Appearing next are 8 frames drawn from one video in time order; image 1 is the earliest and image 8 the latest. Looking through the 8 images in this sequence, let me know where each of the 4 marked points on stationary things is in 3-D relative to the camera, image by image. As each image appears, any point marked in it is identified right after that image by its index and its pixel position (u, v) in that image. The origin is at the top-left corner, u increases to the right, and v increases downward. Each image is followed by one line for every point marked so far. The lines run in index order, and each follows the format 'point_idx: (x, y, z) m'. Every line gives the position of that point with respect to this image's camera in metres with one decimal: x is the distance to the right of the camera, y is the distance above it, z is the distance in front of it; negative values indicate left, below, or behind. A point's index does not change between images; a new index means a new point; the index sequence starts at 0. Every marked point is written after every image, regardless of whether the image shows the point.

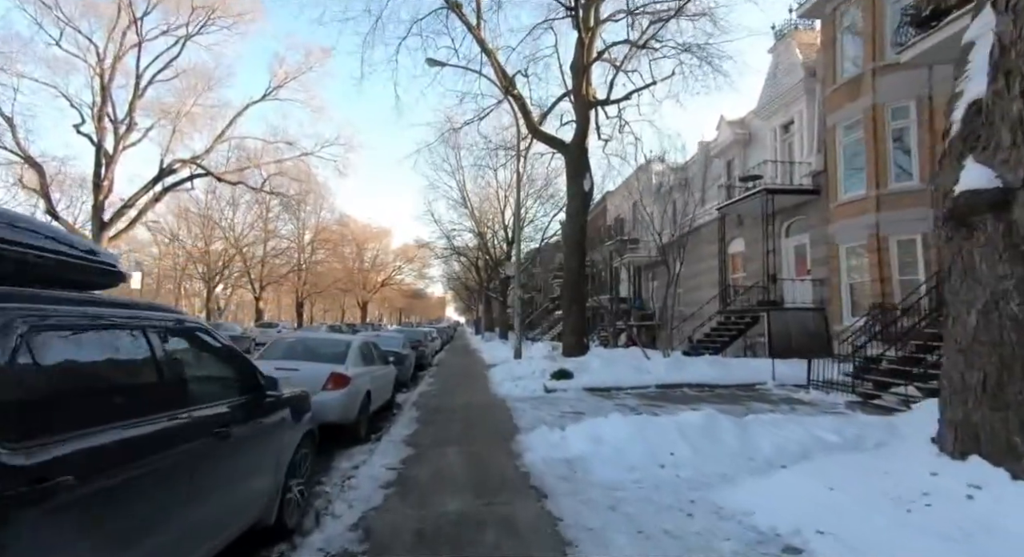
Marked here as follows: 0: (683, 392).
0: (+4.0, -2.7, +12.0) m
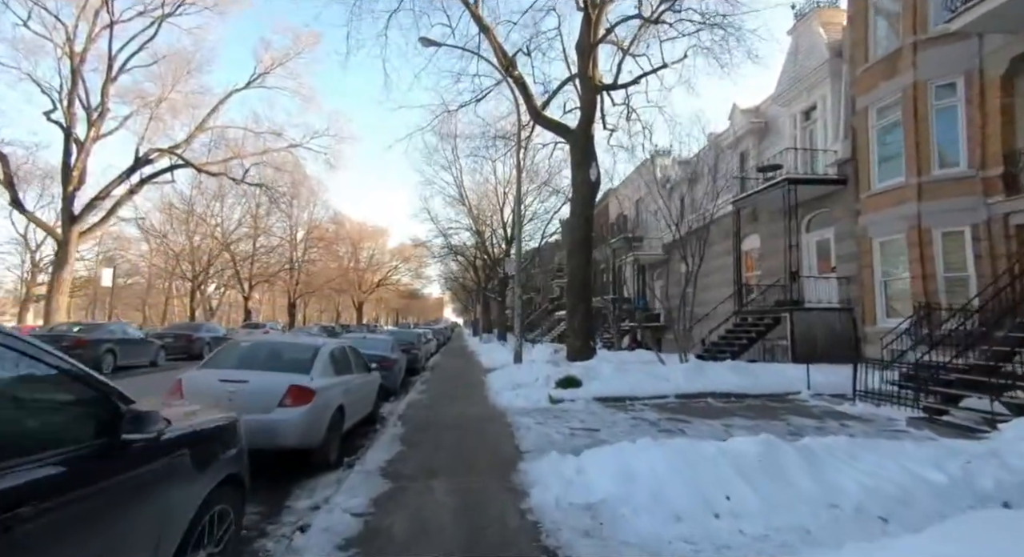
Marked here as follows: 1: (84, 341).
0: (+4.0, -2.6, +10.5) m
1: (-12.7, -1.9, +15.3) m
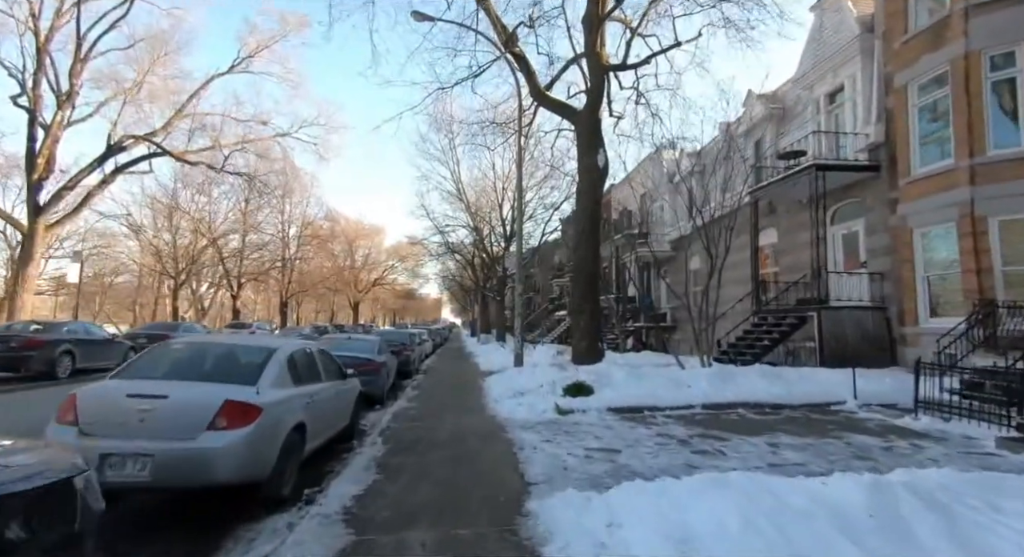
0: (+4.0, -2.5, +9.1) m
1: (-12.7, -1.7, +13.8) m
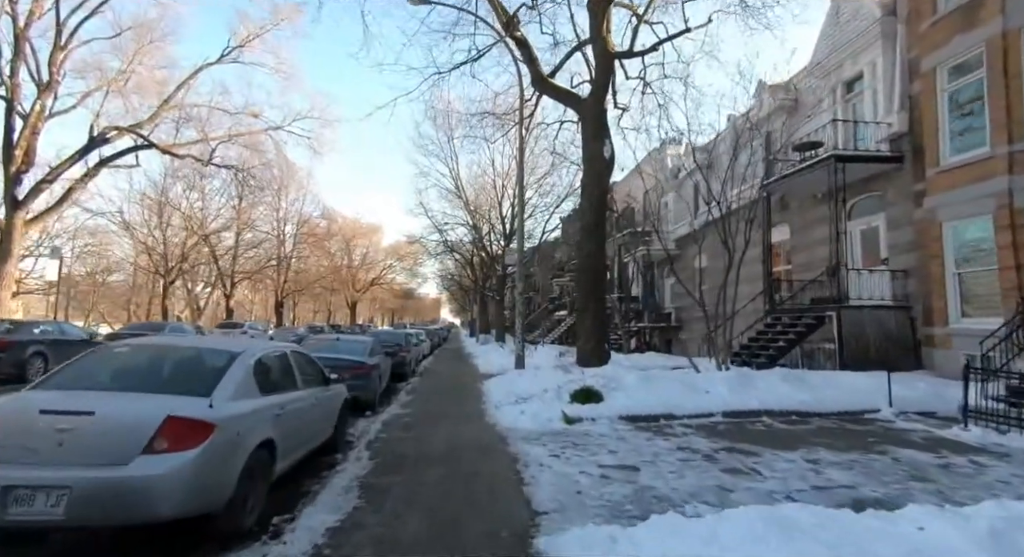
0: (+4.1, -2.4, +8.2) m
1: (-12.7, -1.6, +12.9) m
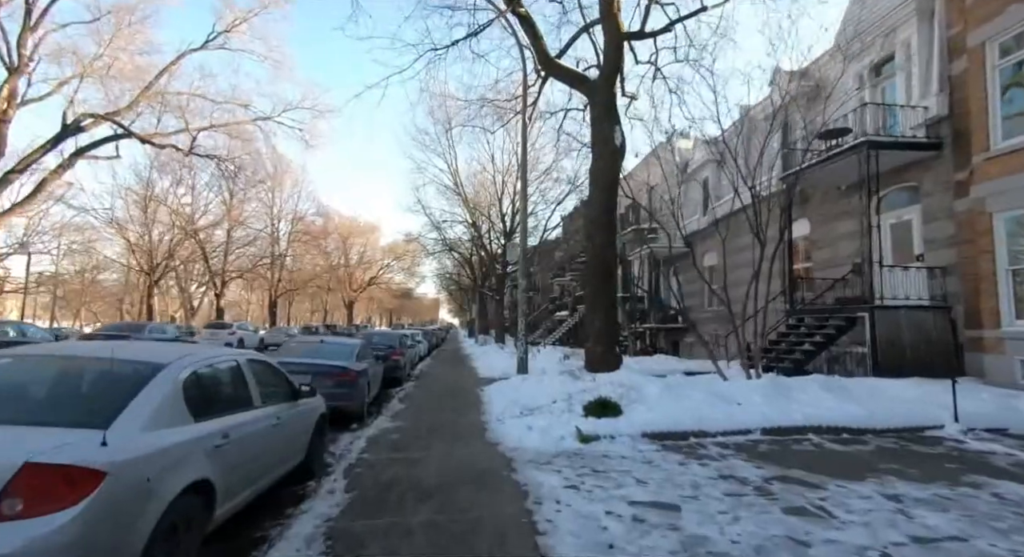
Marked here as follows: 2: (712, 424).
0: (+4.2, -2.3, +7.0) m
1: (-12.6, -1.5, +11.6) m
2: (+3.0, -2.2, +7.8) m
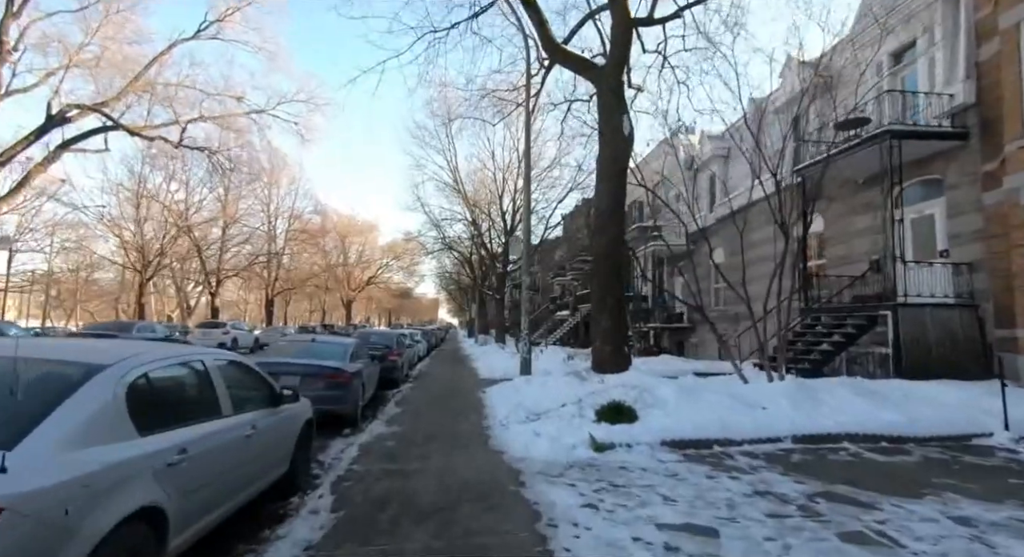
0: (+4.2, -2.2, +6.3) m
1: (-12.5, -1.4, +10.9) m
2: (+3.1, -2.1, +7.1) m
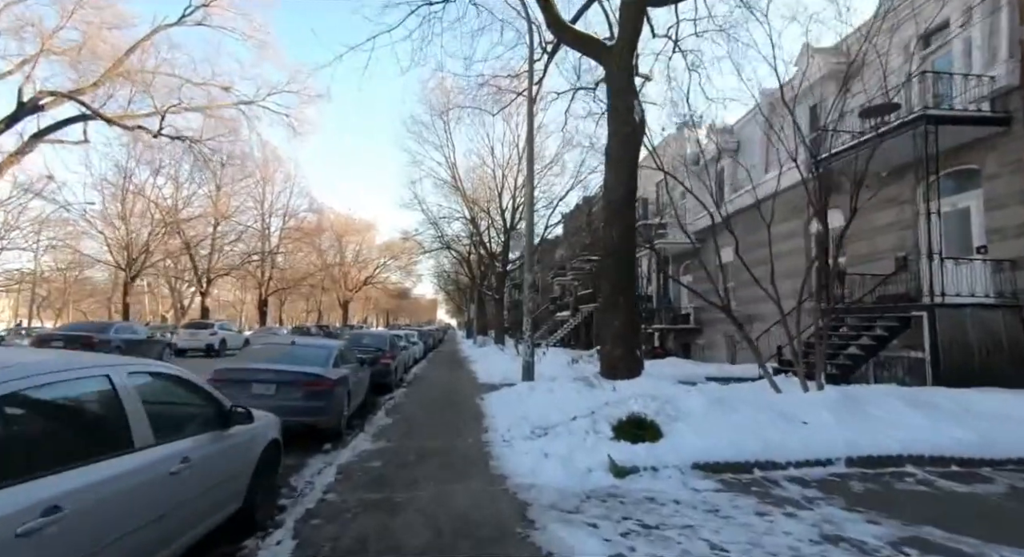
0: (+4.3, -2.1, +5.3) m
1: (-12.5, -1.3, +9.9) m
2: (+3.2, -2.0, +6.1) m
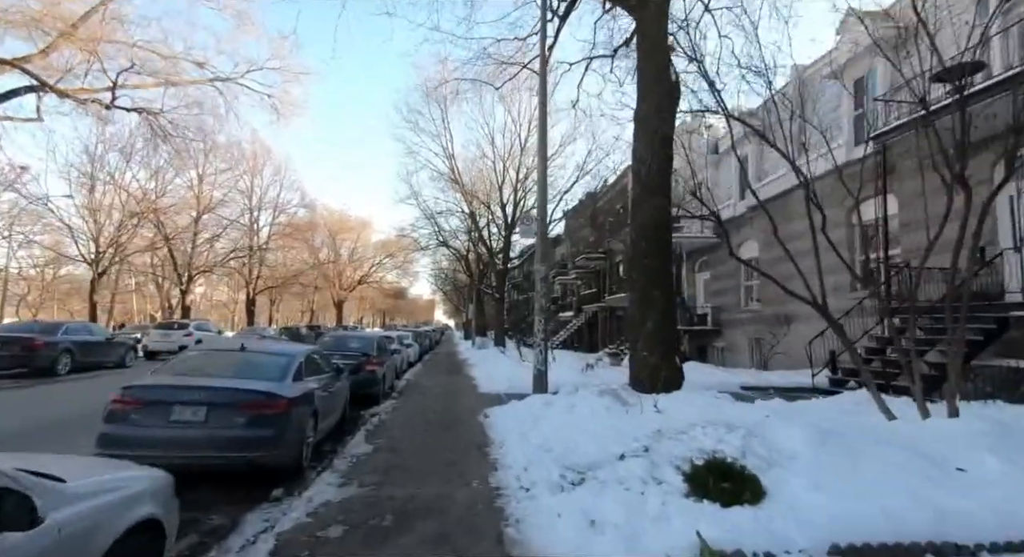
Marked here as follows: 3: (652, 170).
0: (+4.5, -2.0, +3.1) m
1: (-12.3, -1.1, +7.7) m
2: (+3.4, -1.9, +3.9) m
3: (+2.7, +2.1, +9.9) m
